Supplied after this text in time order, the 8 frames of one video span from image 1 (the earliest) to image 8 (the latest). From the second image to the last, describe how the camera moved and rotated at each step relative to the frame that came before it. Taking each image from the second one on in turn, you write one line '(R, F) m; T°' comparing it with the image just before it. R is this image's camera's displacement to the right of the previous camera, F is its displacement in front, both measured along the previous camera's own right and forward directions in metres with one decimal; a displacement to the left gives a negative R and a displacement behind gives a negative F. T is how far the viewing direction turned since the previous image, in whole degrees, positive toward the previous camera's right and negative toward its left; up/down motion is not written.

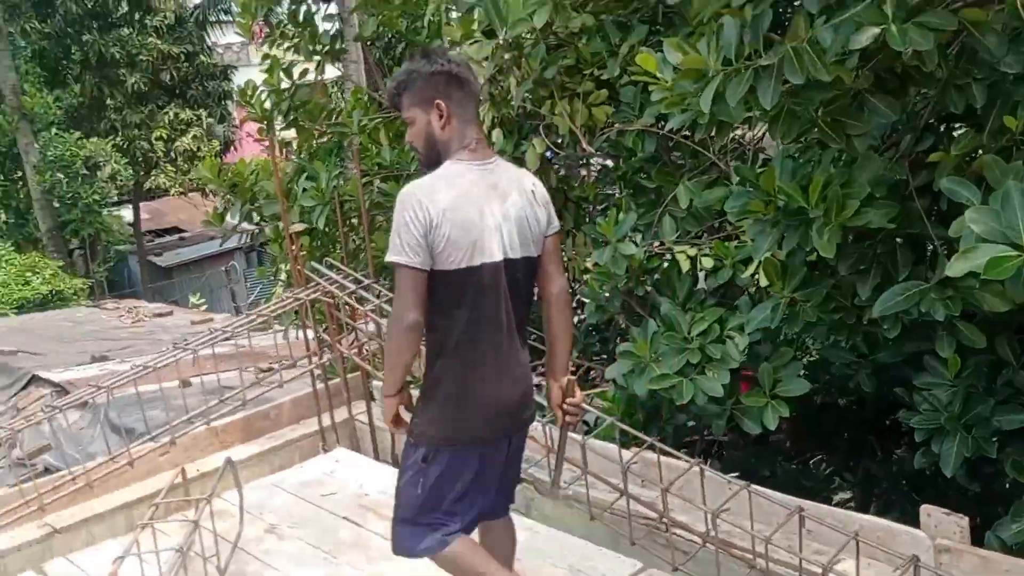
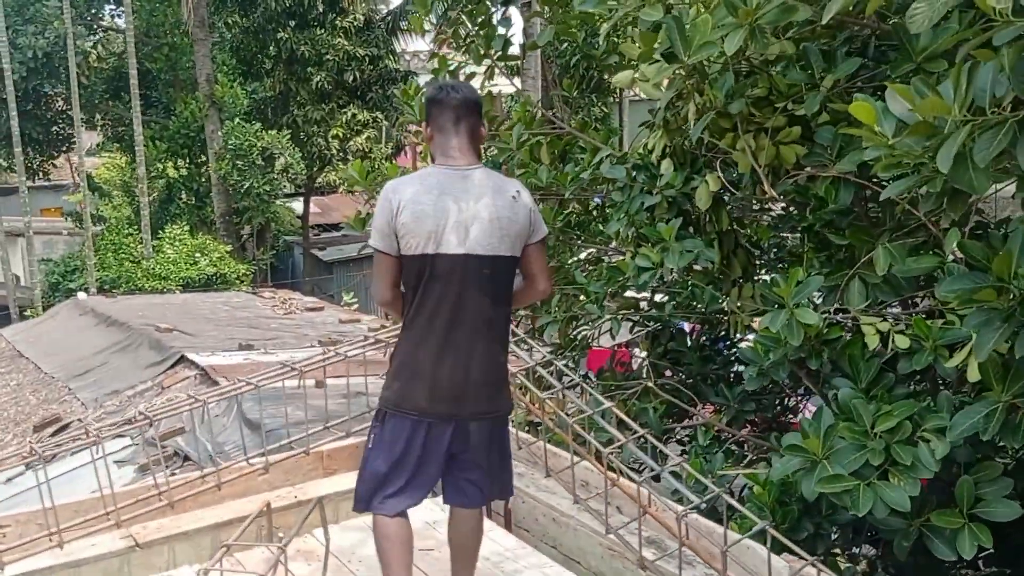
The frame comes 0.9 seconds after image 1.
(0.0, +0.5) m; -10°
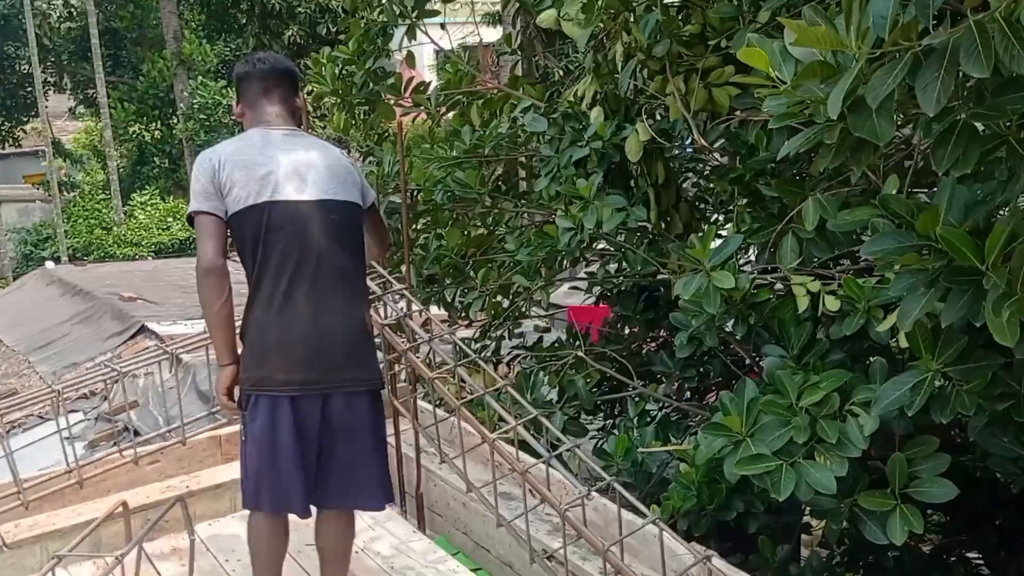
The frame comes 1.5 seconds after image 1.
(+0.5, +0.3) m; -1°
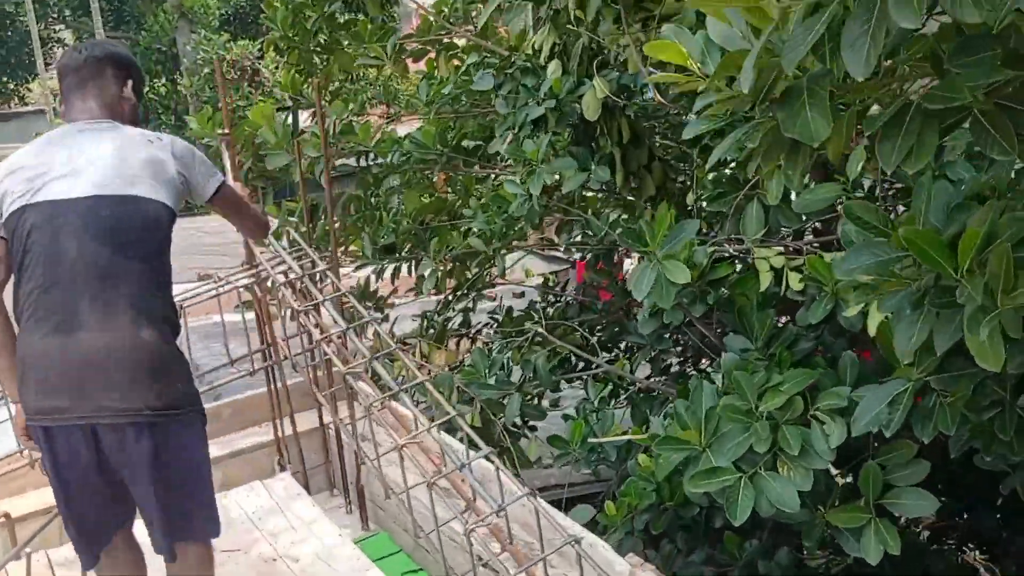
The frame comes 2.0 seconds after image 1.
(+0.4, +0.3) m; -3°
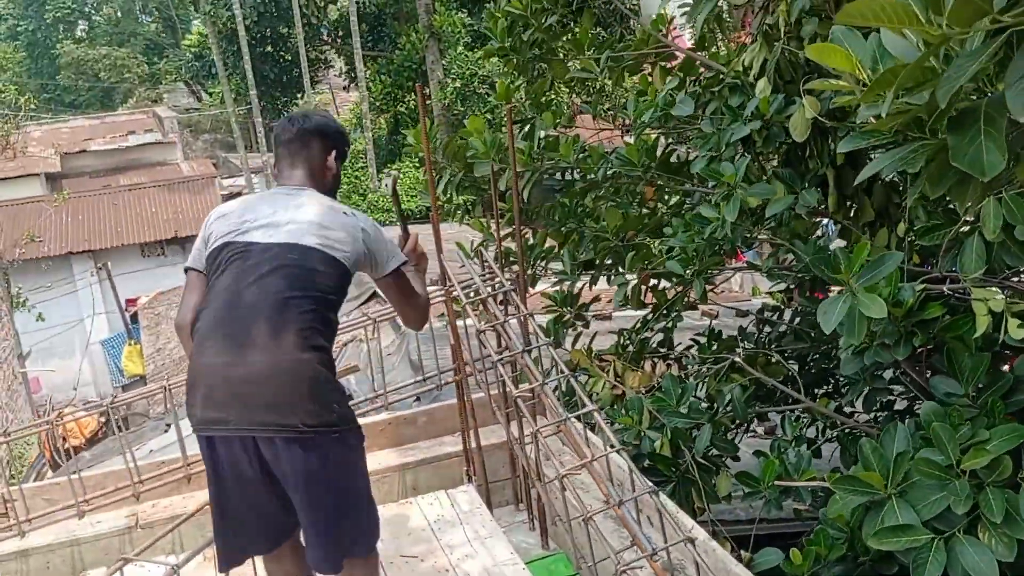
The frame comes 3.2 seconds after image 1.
(+0.2, 0.0) m; -16°
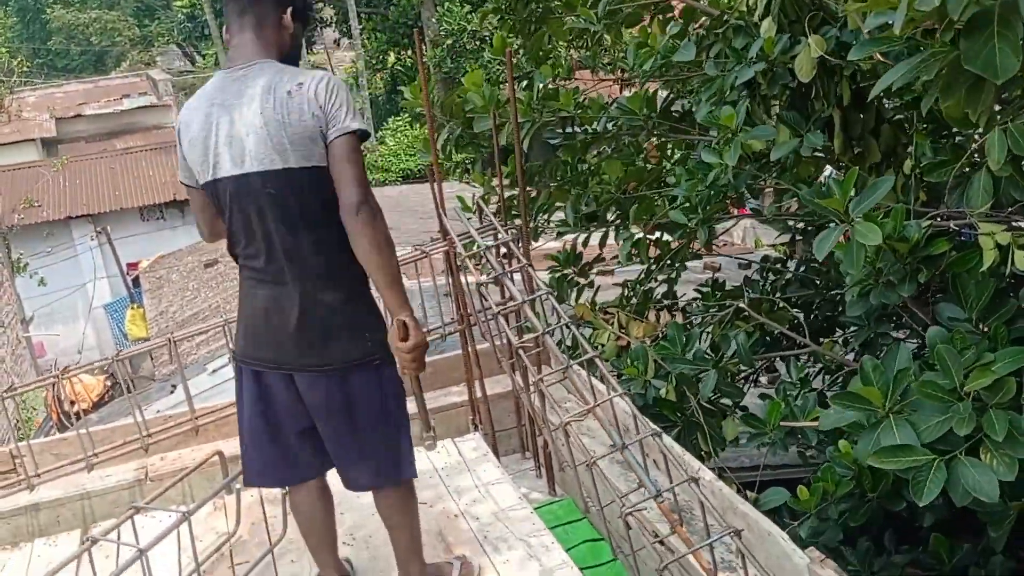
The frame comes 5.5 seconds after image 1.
(0.0, 0.0) m; 0°
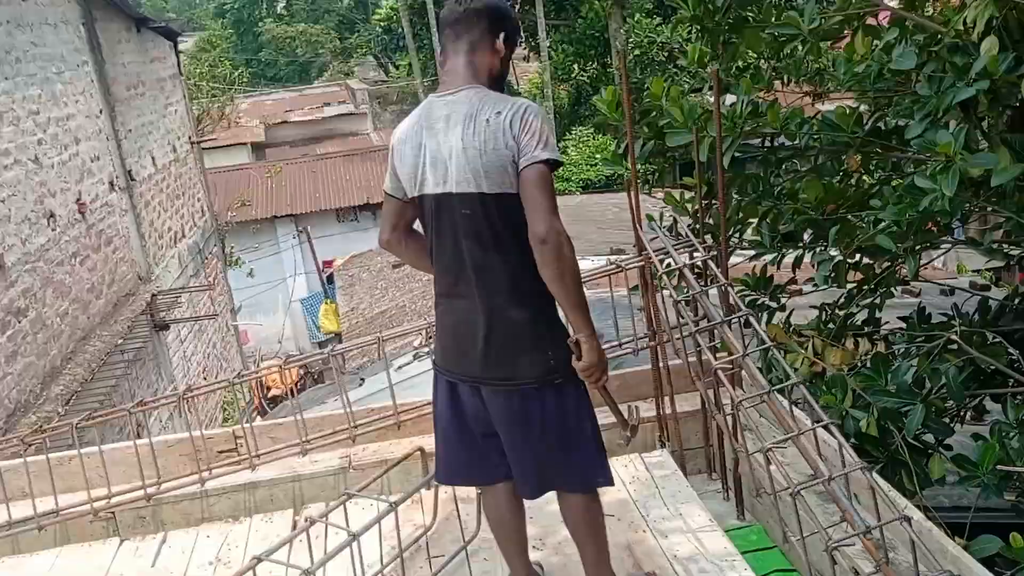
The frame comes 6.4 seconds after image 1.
(-0.1, 0.0) m; -11°
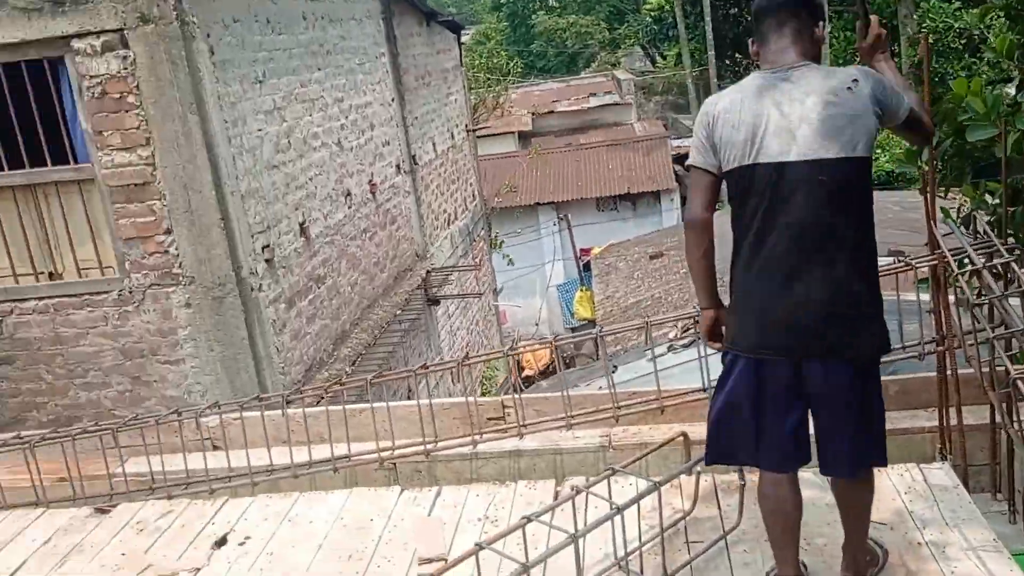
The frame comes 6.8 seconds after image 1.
(-0.1, 0.0) m; -17°
